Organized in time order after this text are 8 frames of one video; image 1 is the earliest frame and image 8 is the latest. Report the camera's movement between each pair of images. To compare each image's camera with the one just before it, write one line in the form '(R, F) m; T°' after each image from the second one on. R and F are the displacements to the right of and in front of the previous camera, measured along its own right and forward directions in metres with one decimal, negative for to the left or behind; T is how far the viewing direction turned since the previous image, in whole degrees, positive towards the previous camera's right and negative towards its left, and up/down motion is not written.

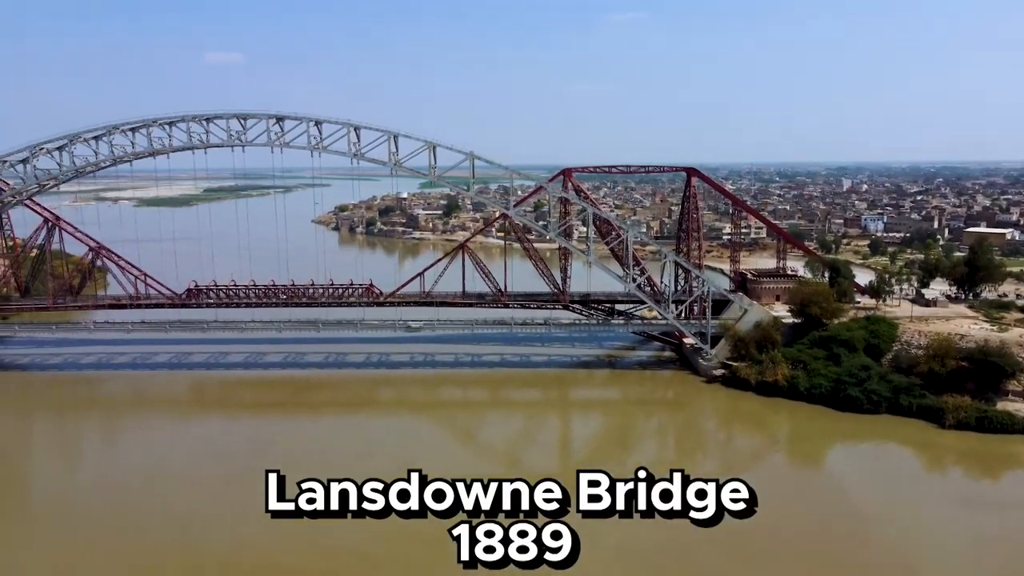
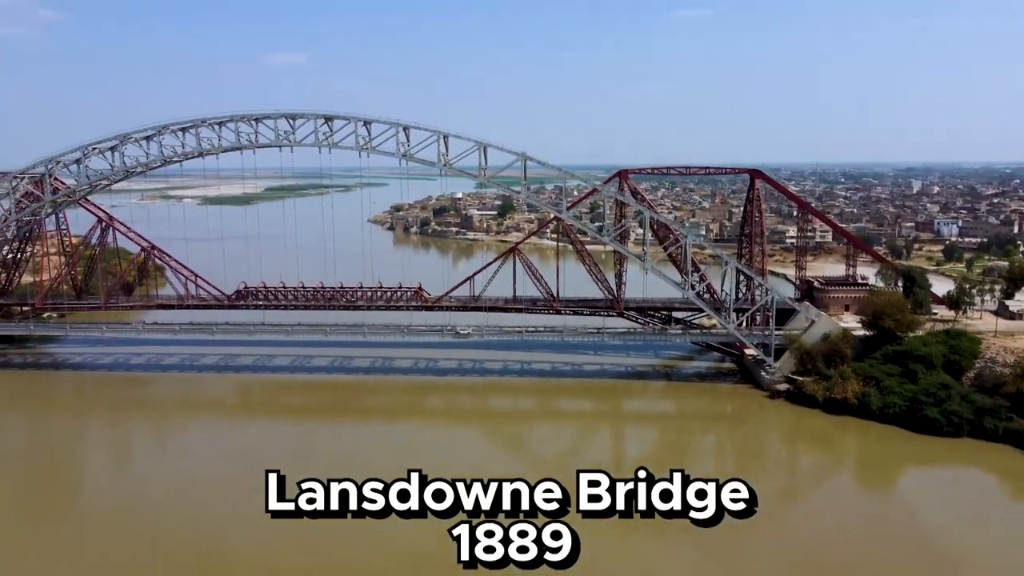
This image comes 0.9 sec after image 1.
(+0.1, +0.5) m; -4°
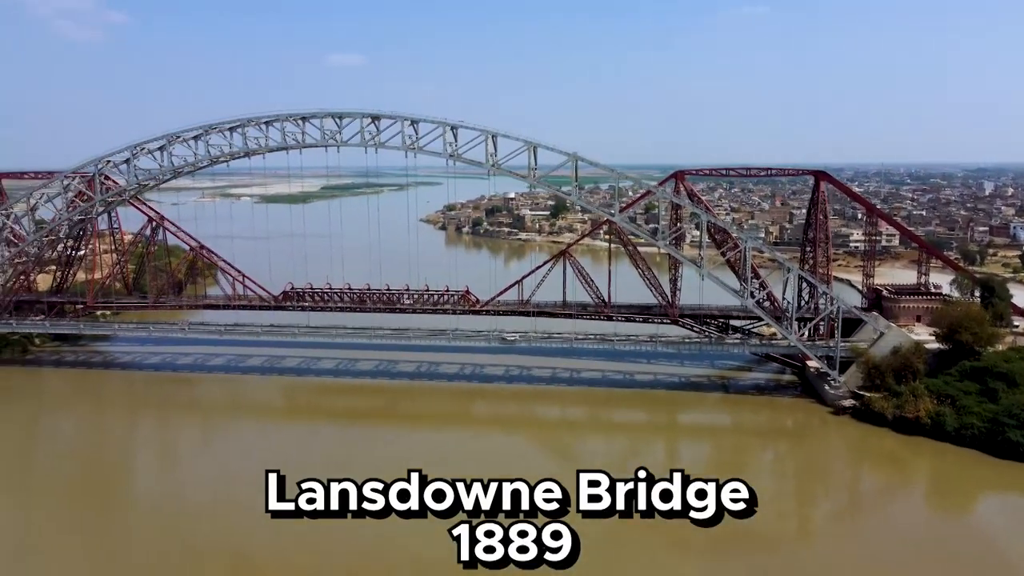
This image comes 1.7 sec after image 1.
(+0.1, +0.4) m; -4°
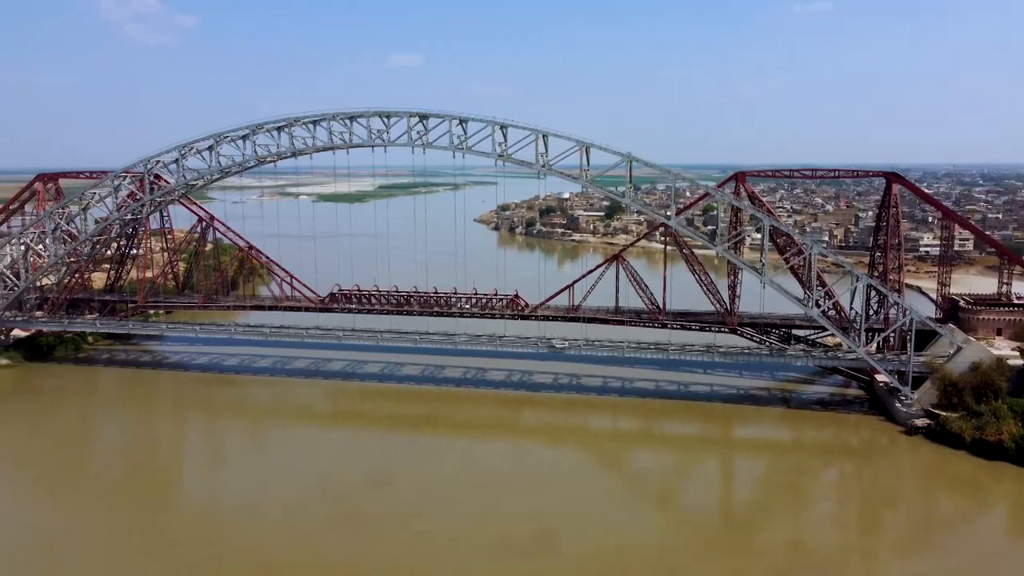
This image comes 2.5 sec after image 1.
(+0.1, +0.4) m; -4°
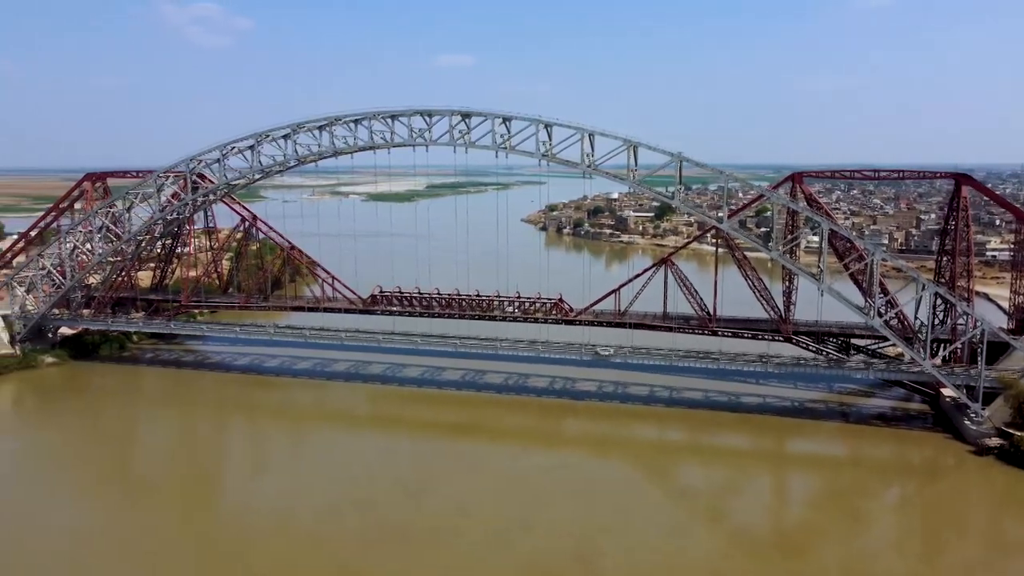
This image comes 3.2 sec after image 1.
(+0.1, +0.4) m; -3°
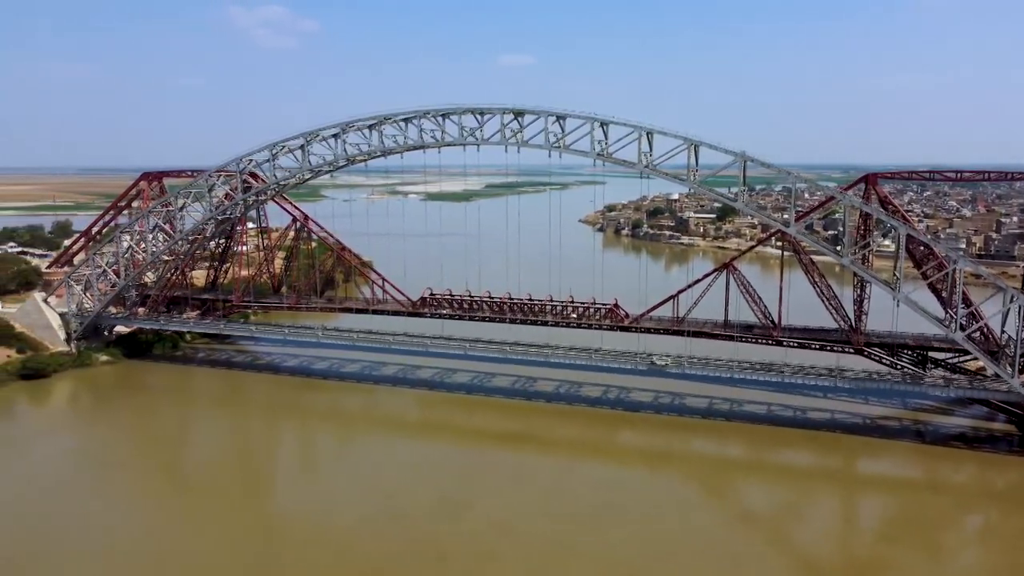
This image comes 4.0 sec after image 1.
(+0.1, +0.4) m; -4°
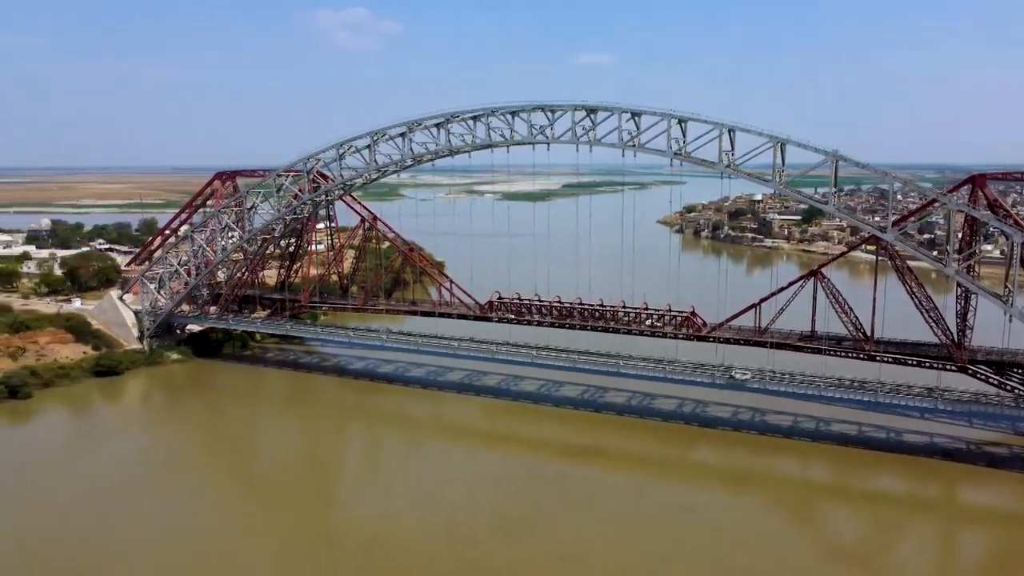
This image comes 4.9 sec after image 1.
(+0.1, +0.5) m; -5°
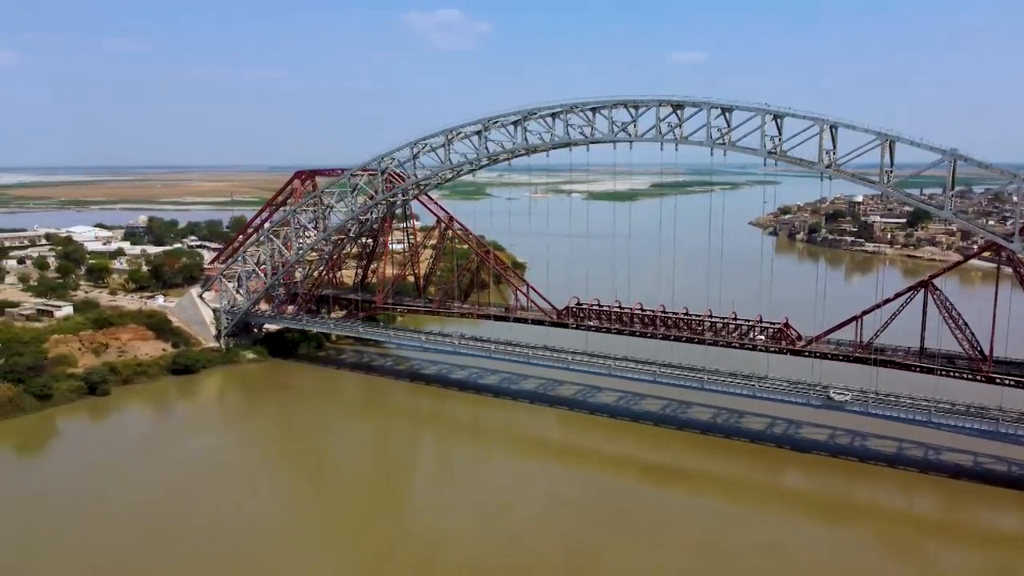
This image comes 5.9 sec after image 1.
(+0.1, +0.5) m; -6°
